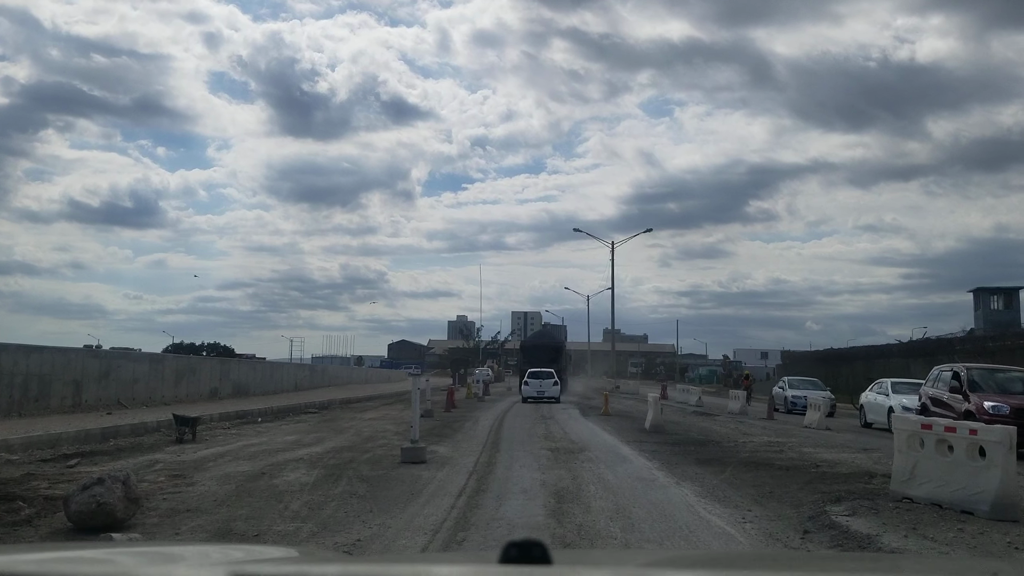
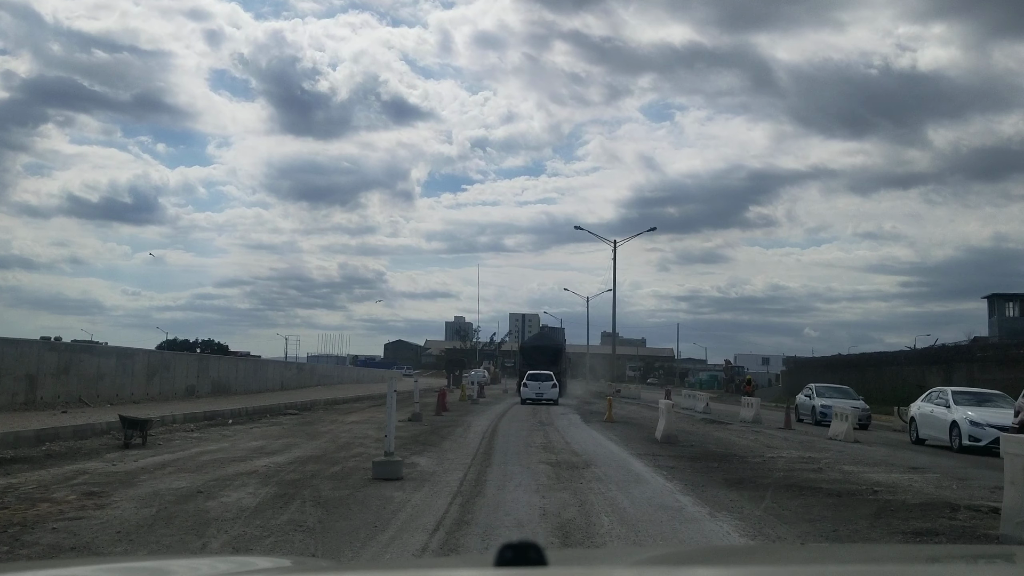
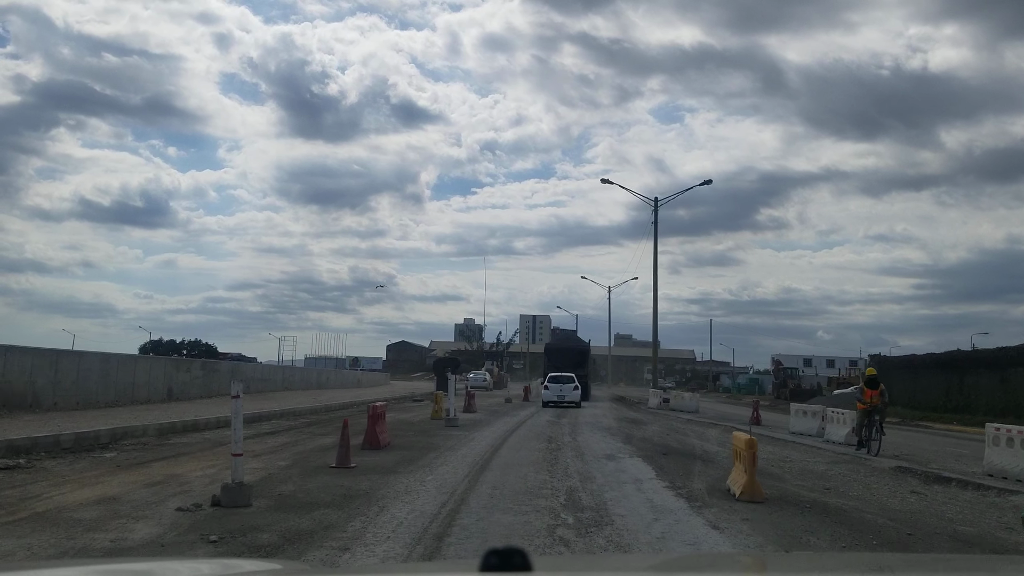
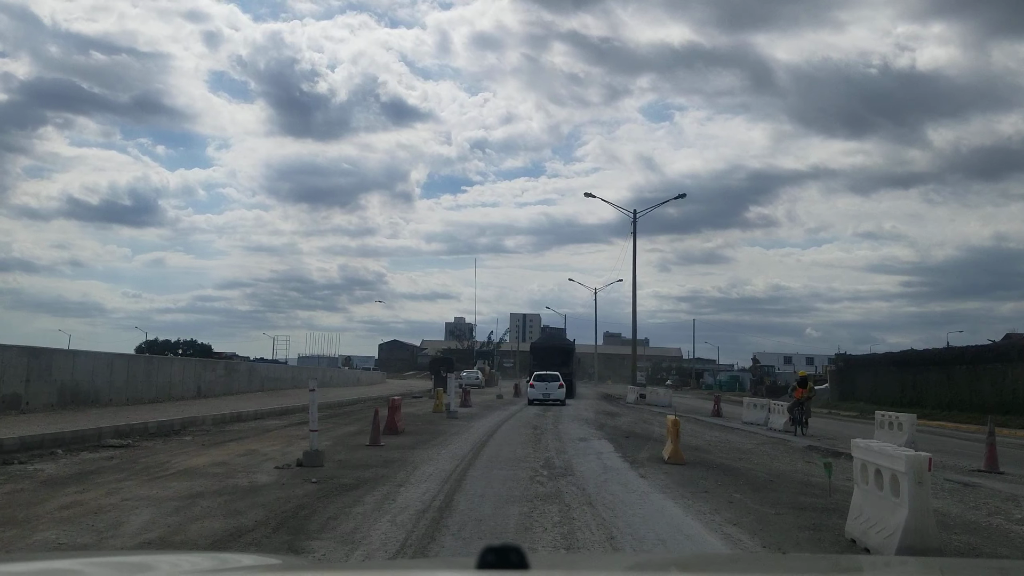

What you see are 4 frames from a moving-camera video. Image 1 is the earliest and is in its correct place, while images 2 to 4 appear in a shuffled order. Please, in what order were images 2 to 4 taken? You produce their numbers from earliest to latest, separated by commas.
2, 4, 3
